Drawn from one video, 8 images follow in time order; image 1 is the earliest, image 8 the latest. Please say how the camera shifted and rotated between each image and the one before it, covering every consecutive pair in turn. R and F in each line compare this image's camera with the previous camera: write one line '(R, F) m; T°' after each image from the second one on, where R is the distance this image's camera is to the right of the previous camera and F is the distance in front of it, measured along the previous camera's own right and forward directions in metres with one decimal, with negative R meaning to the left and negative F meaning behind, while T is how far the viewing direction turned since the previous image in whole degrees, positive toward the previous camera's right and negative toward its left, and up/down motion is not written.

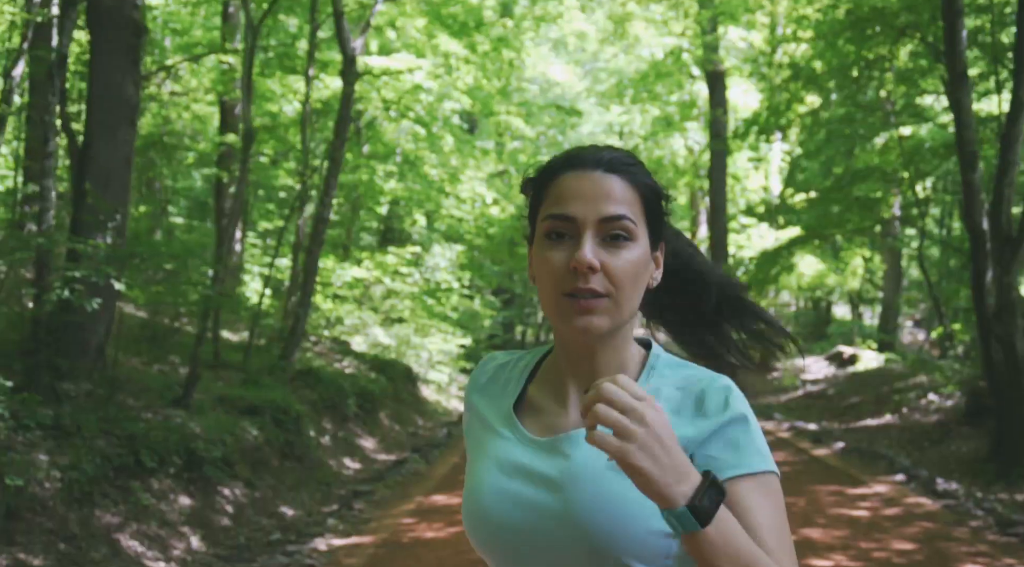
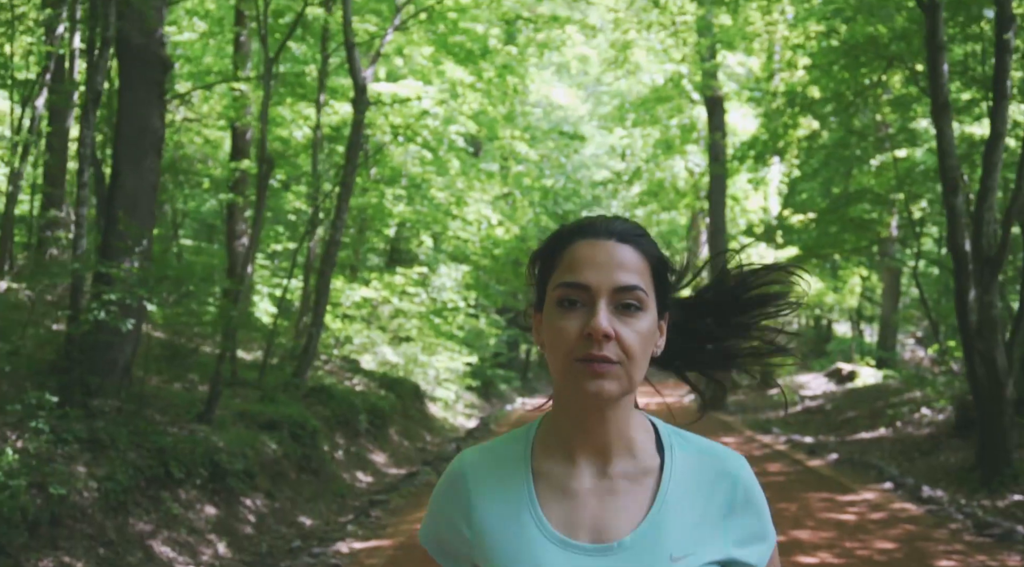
(0.0, -0.4) m; 0°
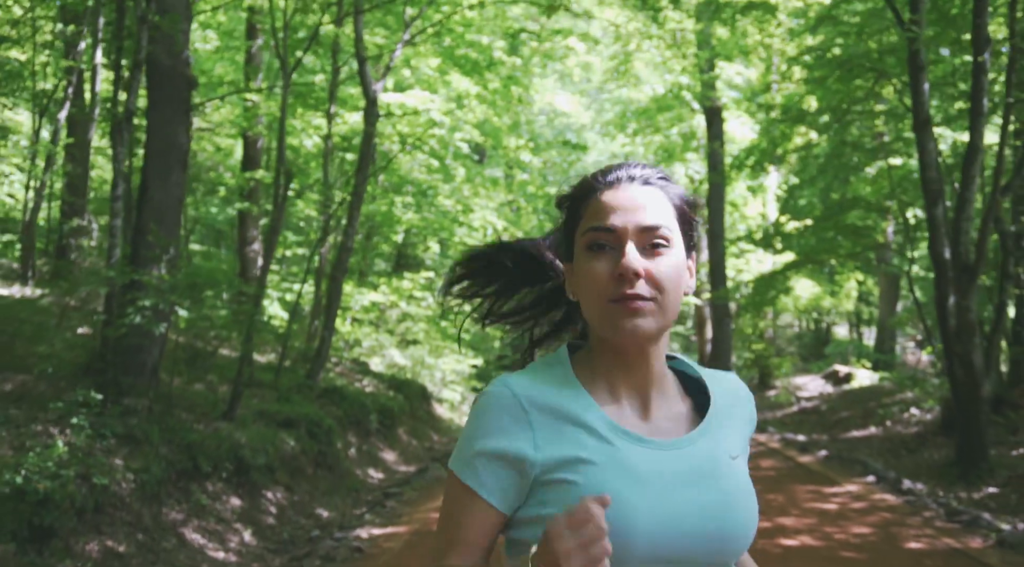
(0.0, -0.5) m; 0°
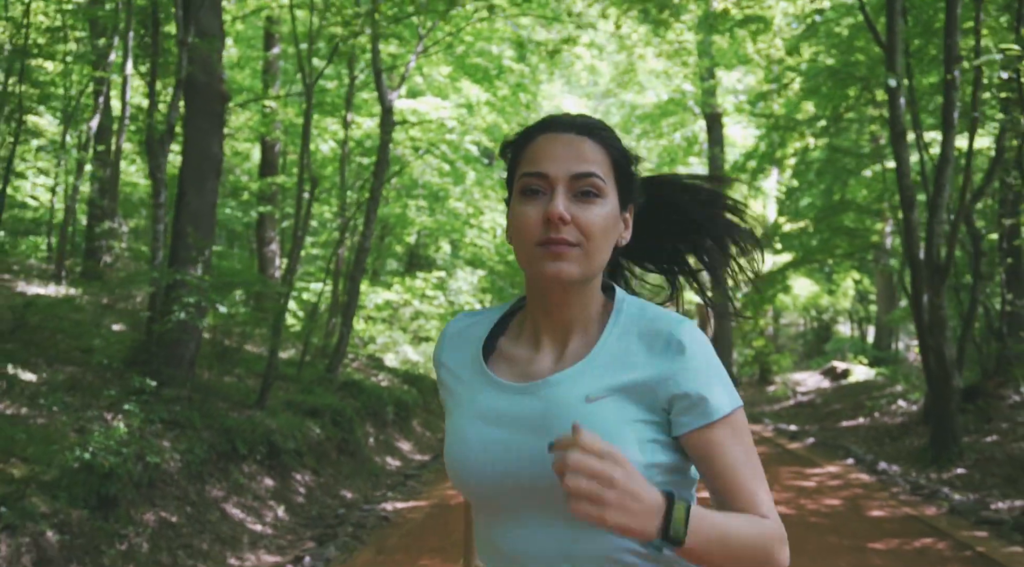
(0.0, -0.8) m; -1°
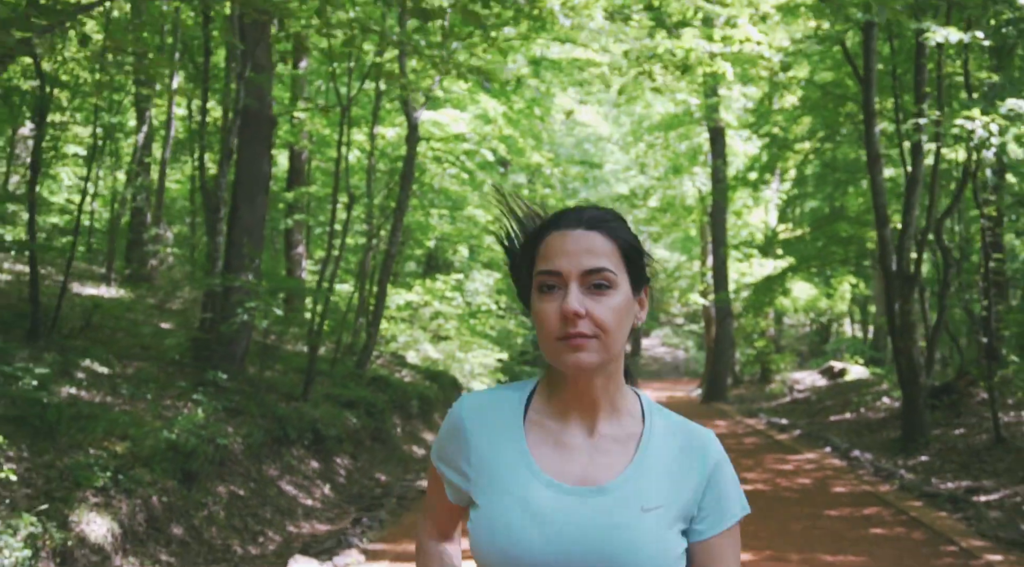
(-0.1, -1.2) m; -1°
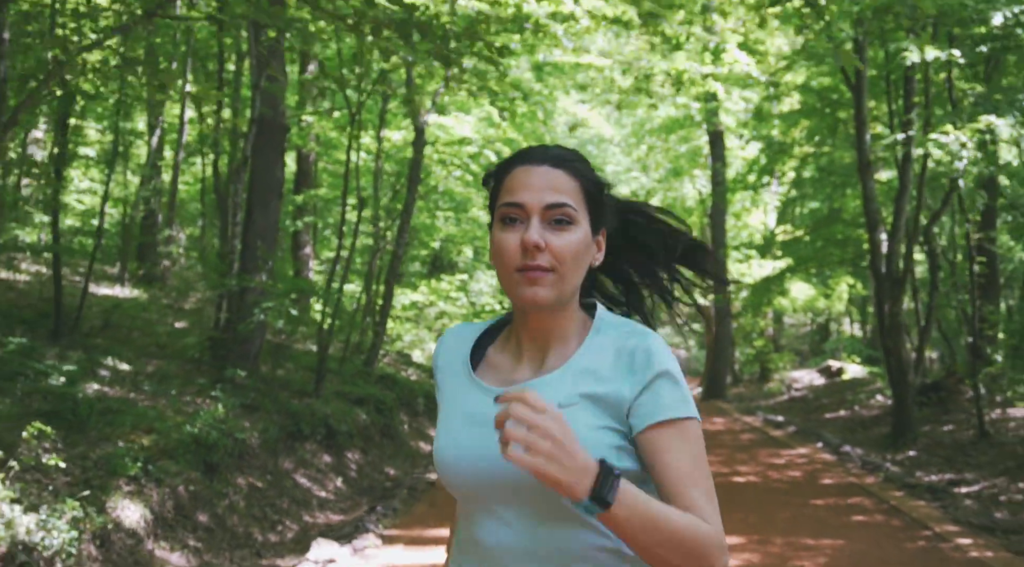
(0.0, -0.4) m; 0°
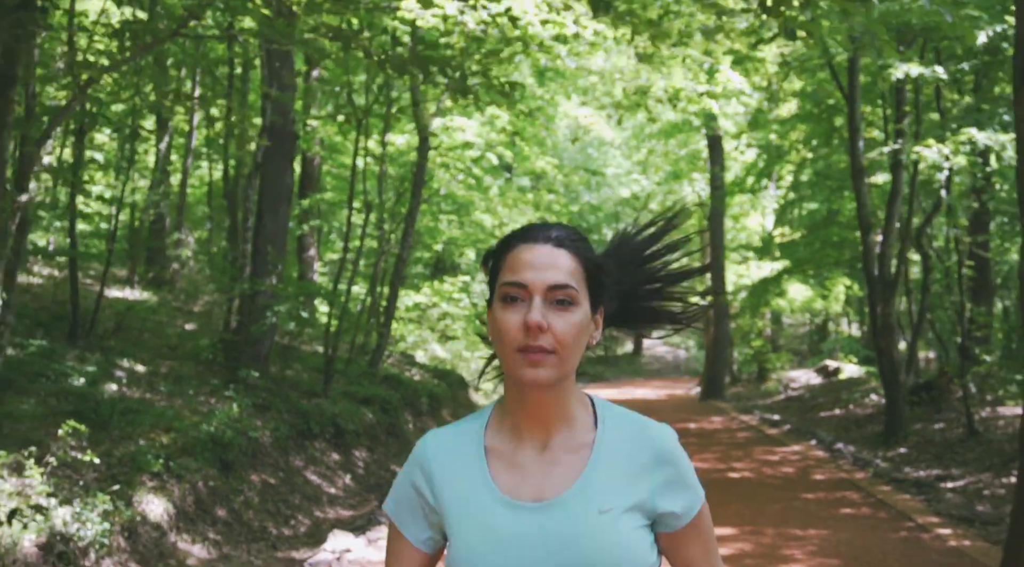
(0.0, -0.3) m; 0°
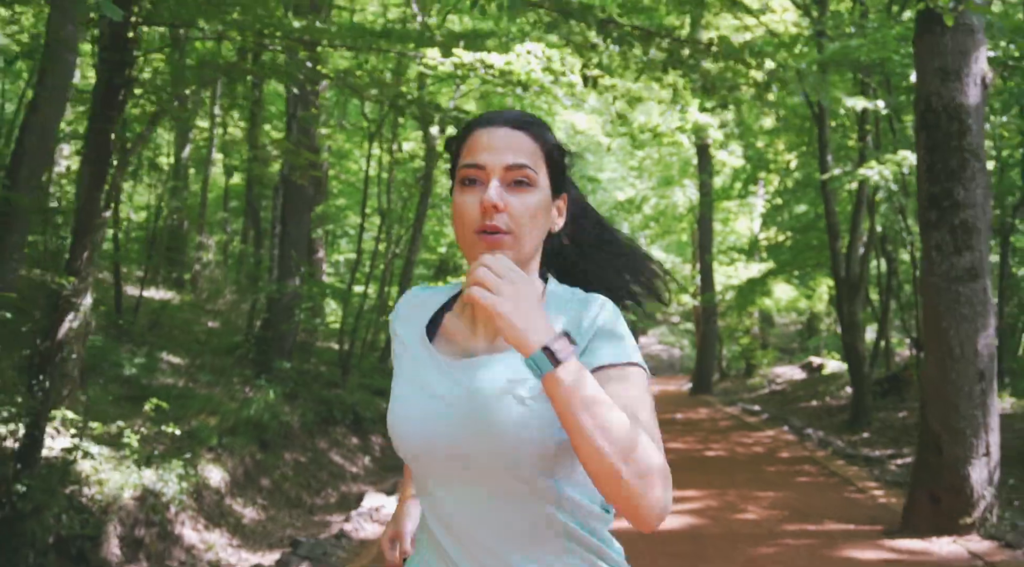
(-0.1, -1.2) m; 0°
